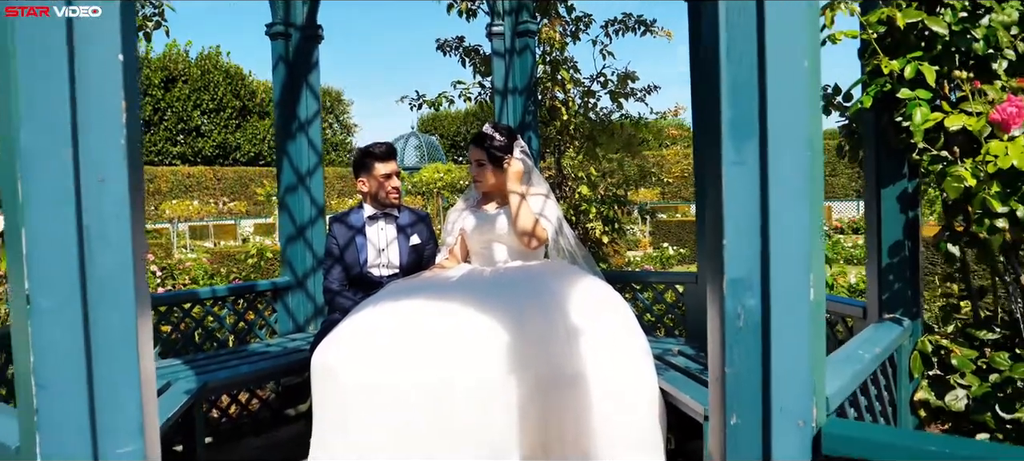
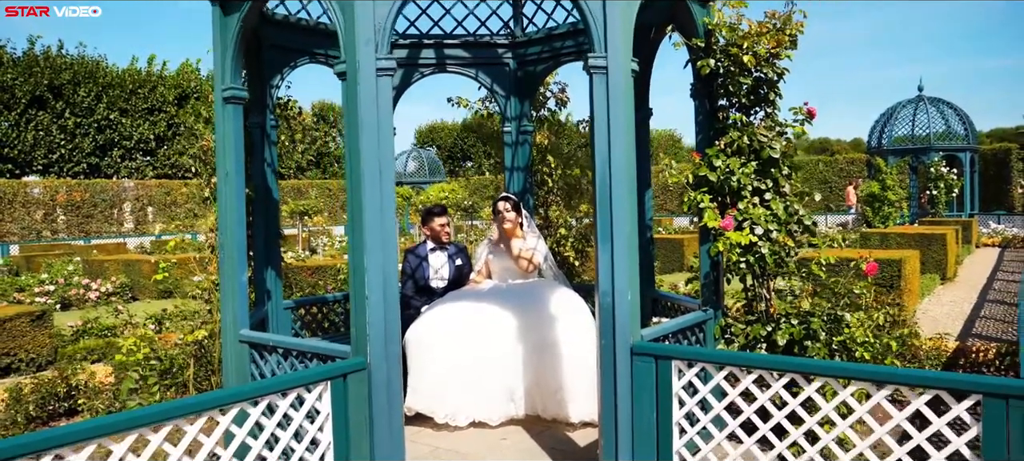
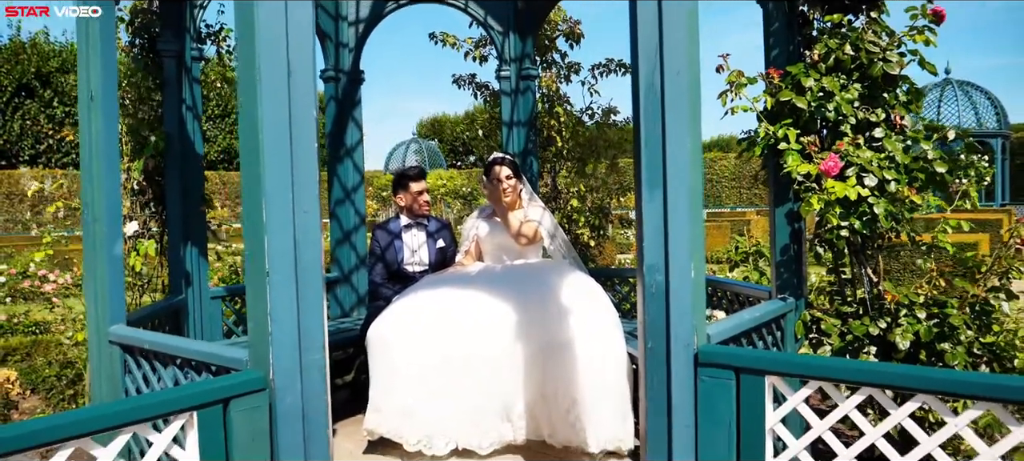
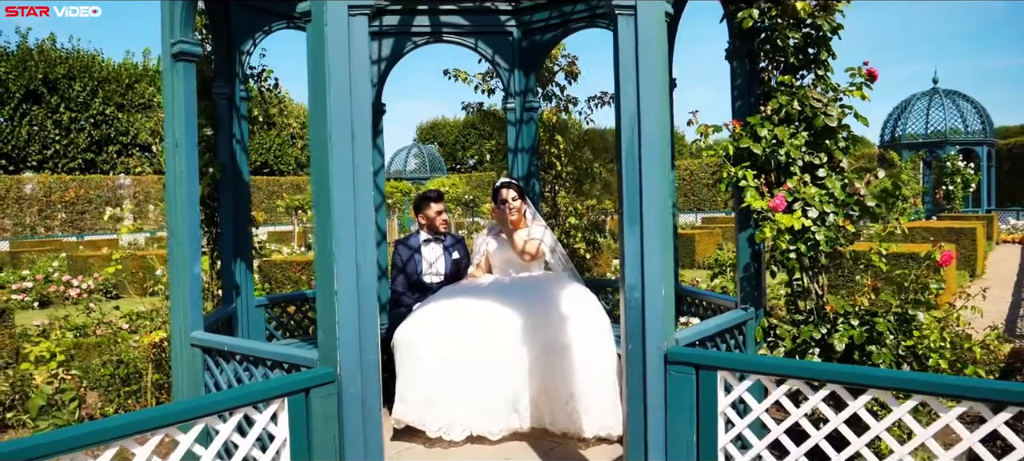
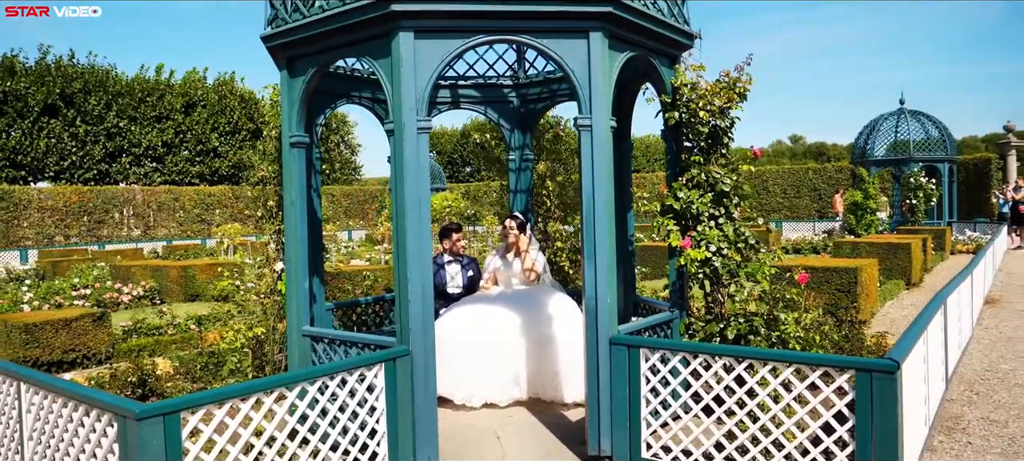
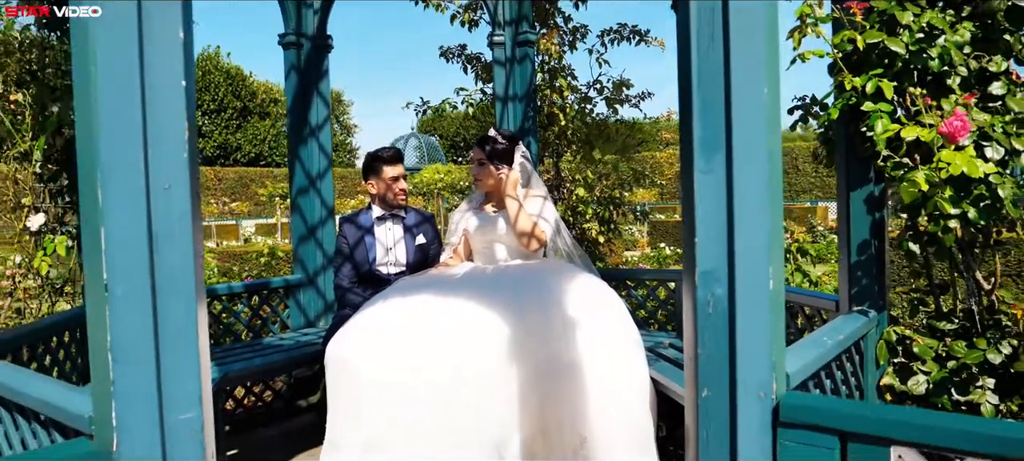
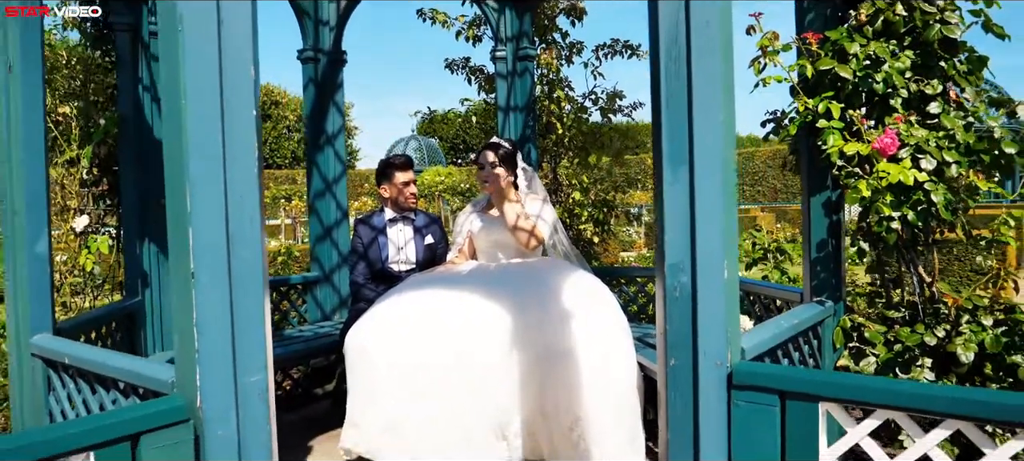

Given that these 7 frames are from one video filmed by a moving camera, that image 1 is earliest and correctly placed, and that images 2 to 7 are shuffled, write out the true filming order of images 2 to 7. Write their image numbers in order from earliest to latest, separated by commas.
6, 7, 3, 4, 2, 5
